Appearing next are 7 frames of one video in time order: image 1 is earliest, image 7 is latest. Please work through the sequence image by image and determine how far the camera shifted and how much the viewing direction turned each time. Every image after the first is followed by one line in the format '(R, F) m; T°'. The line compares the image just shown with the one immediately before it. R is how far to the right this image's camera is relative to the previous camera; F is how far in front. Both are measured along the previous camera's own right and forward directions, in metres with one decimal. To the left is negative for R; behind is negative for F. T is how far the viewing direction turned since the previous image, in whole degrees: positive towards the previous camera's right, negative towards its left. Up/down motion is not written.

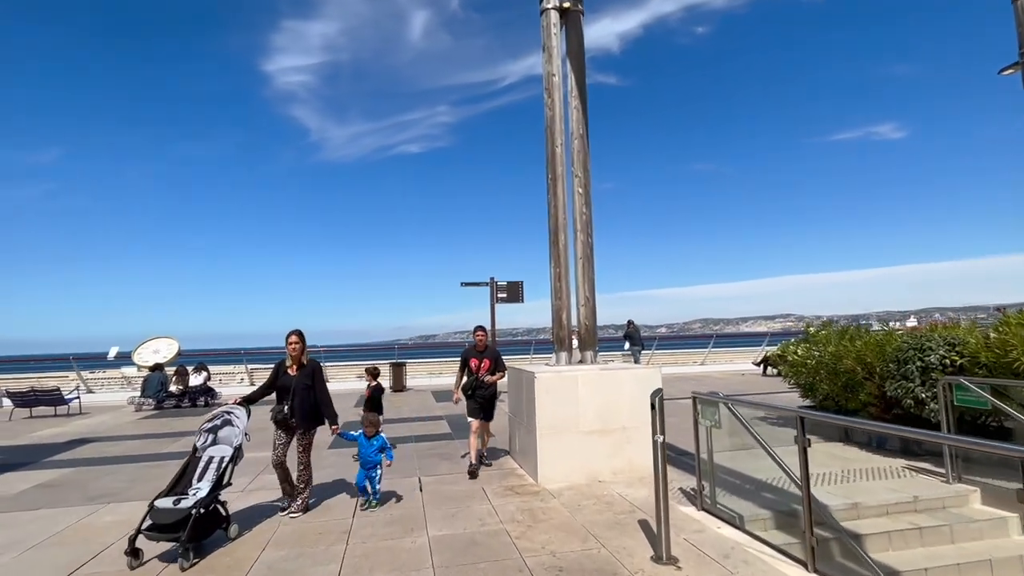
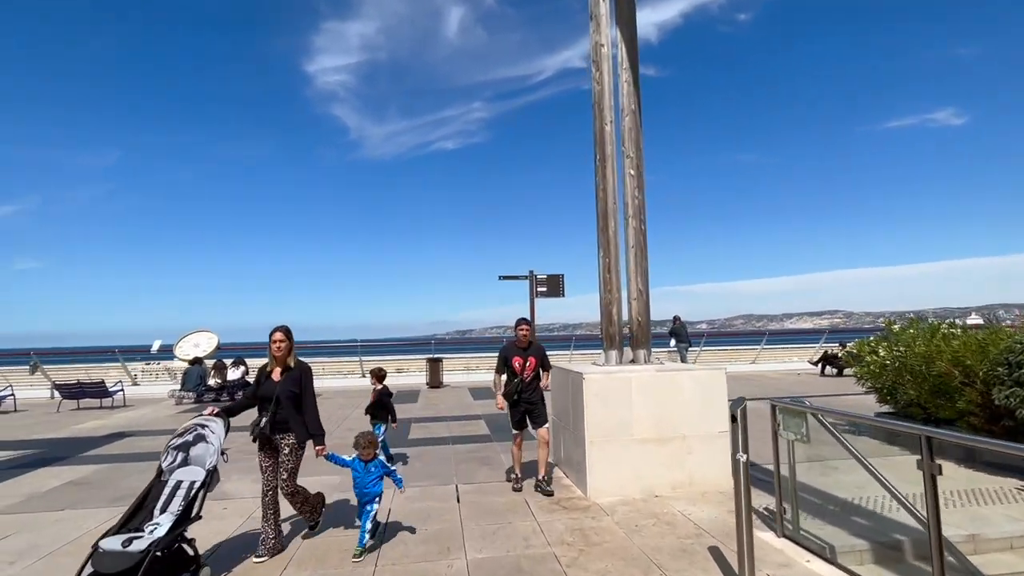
(-0.1, +0.6) m; -4°
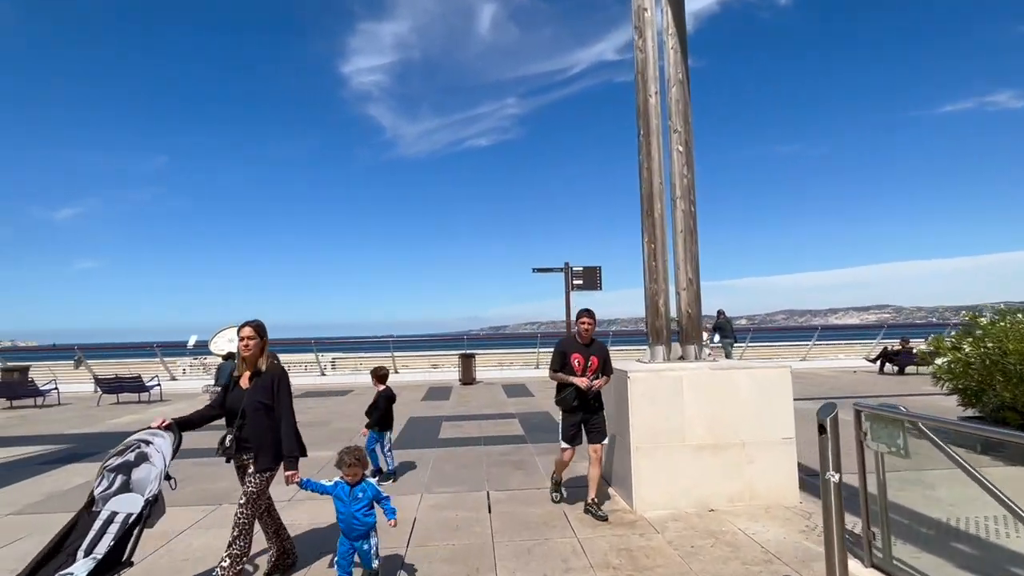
(0.0, +0.6) m; -4°
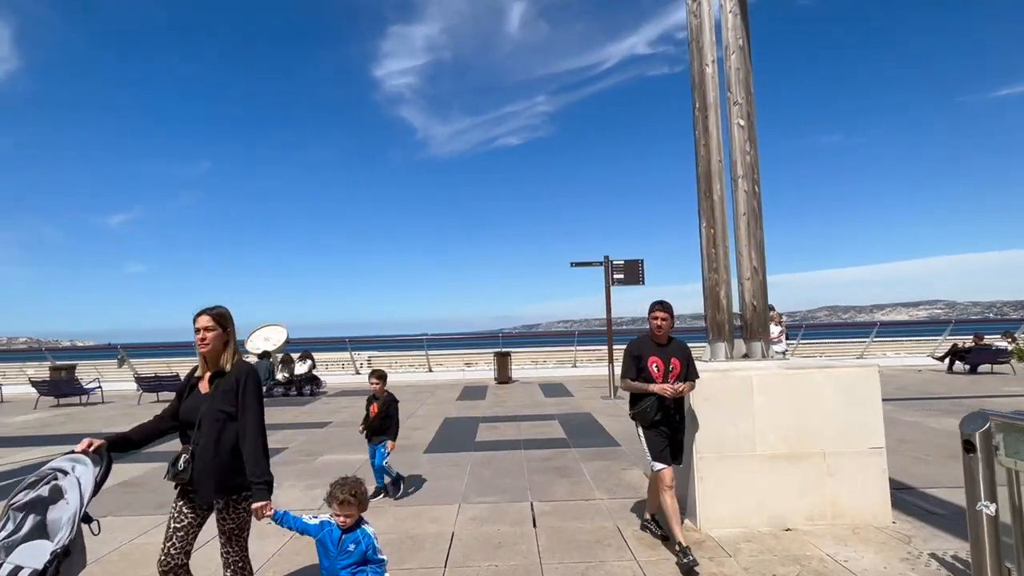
(-0.1, +0.5) m; -4°
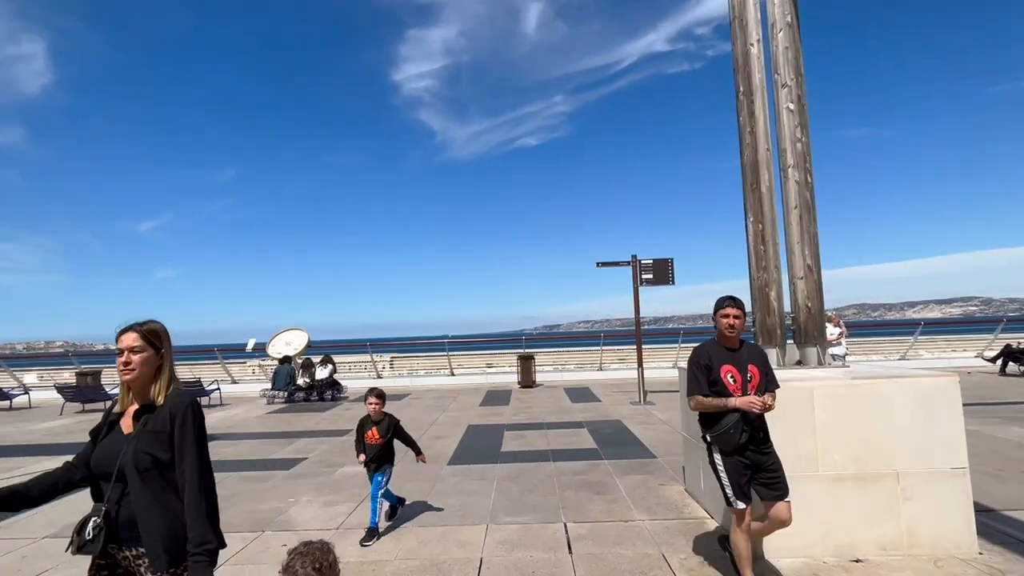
(-0.1, +0.4) m; -2°
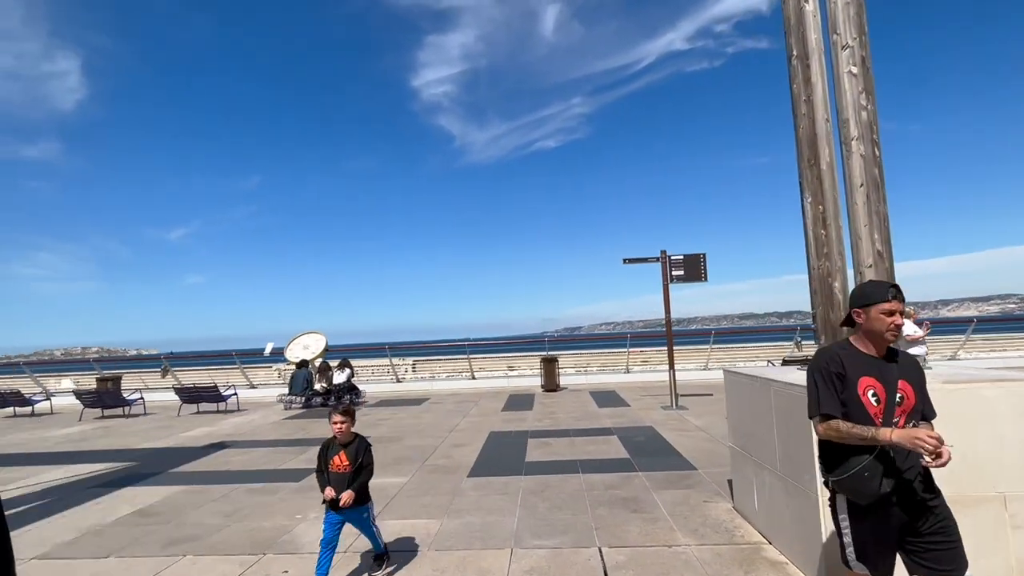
(0.0, +0.6) m; -2°
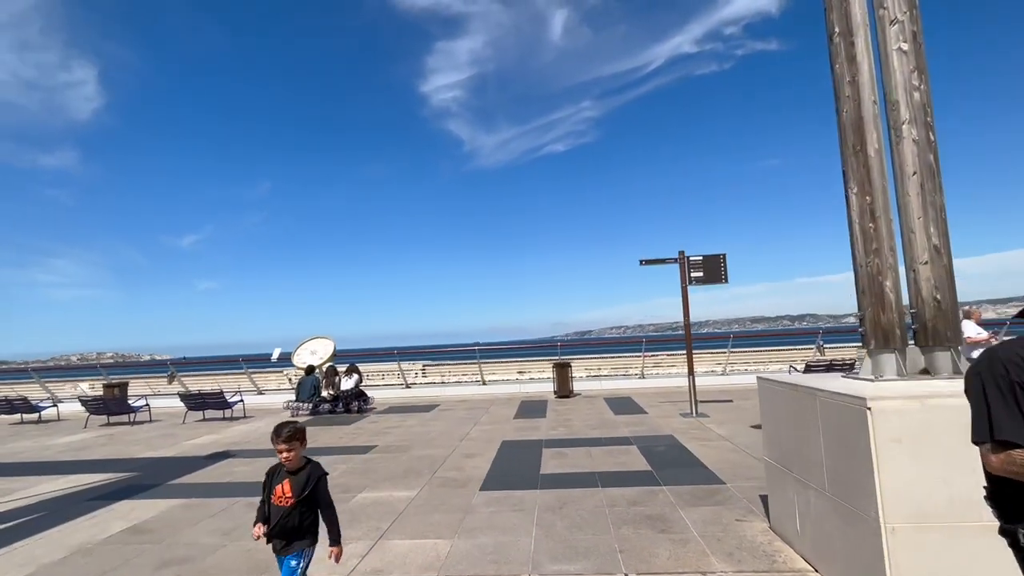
(-0.1, +0.4) m; -1°
